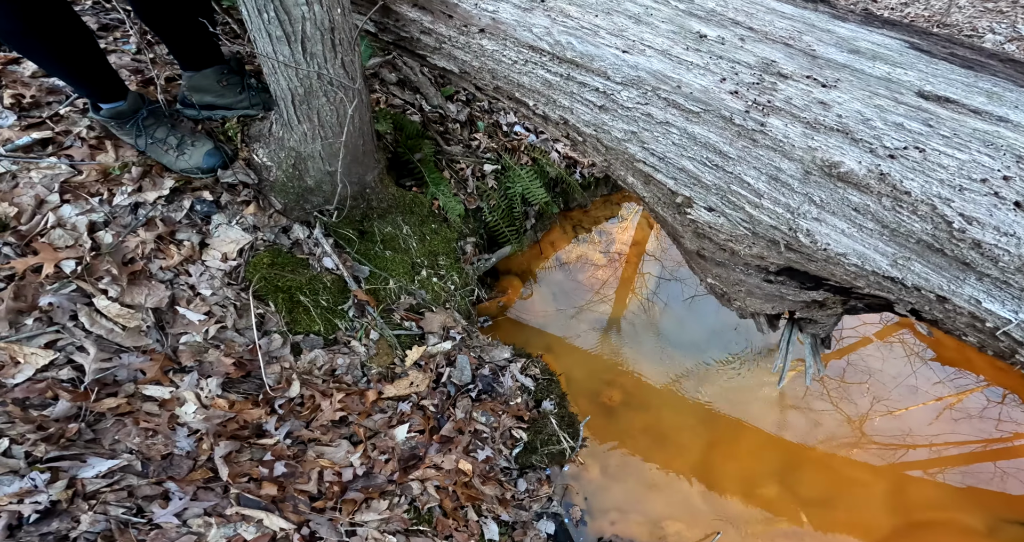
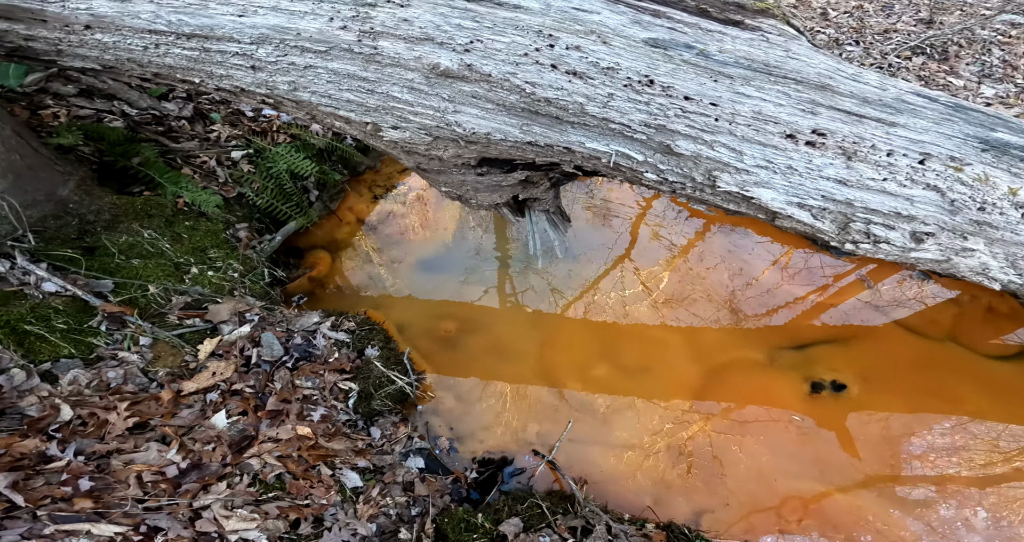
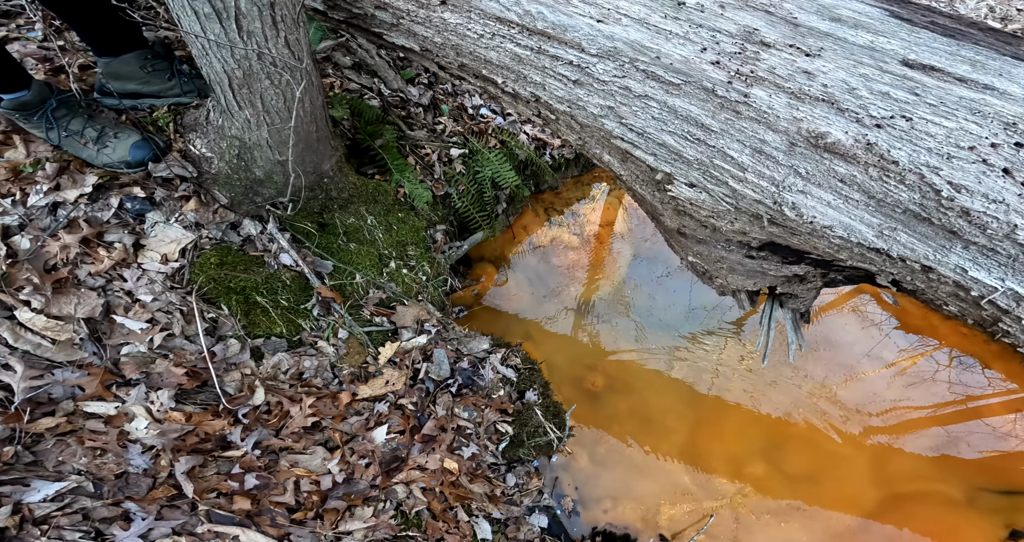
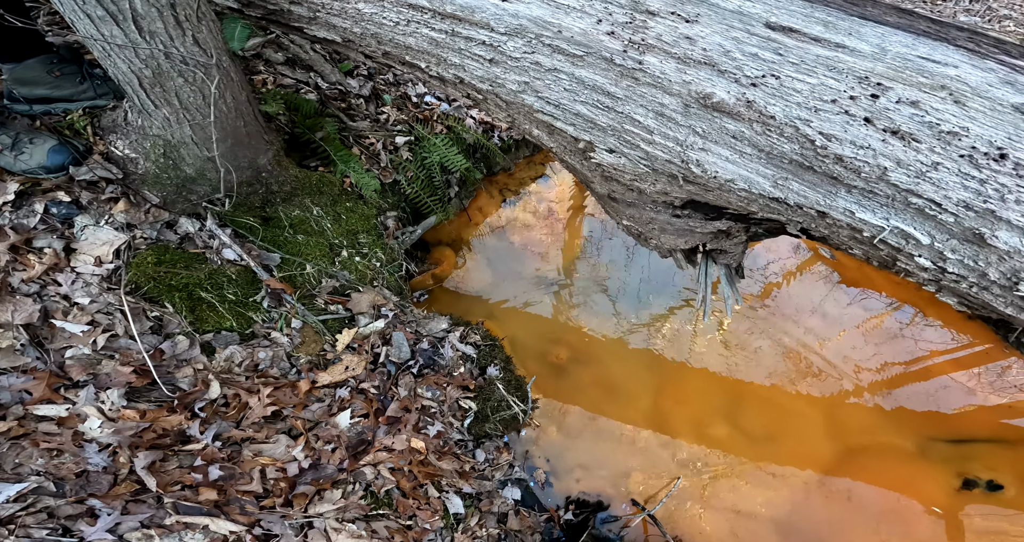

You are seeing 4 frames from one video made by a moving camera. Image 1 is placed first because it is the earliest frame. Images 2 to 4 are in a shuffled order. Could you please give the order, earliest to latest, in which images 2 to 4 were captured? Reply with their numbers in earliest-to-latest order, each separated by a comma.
3, 4, 2
